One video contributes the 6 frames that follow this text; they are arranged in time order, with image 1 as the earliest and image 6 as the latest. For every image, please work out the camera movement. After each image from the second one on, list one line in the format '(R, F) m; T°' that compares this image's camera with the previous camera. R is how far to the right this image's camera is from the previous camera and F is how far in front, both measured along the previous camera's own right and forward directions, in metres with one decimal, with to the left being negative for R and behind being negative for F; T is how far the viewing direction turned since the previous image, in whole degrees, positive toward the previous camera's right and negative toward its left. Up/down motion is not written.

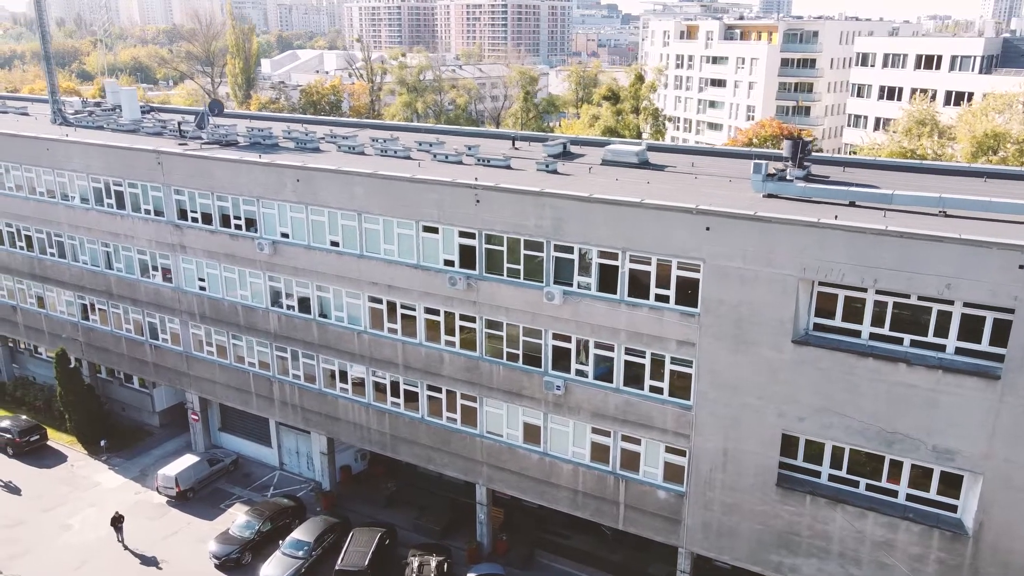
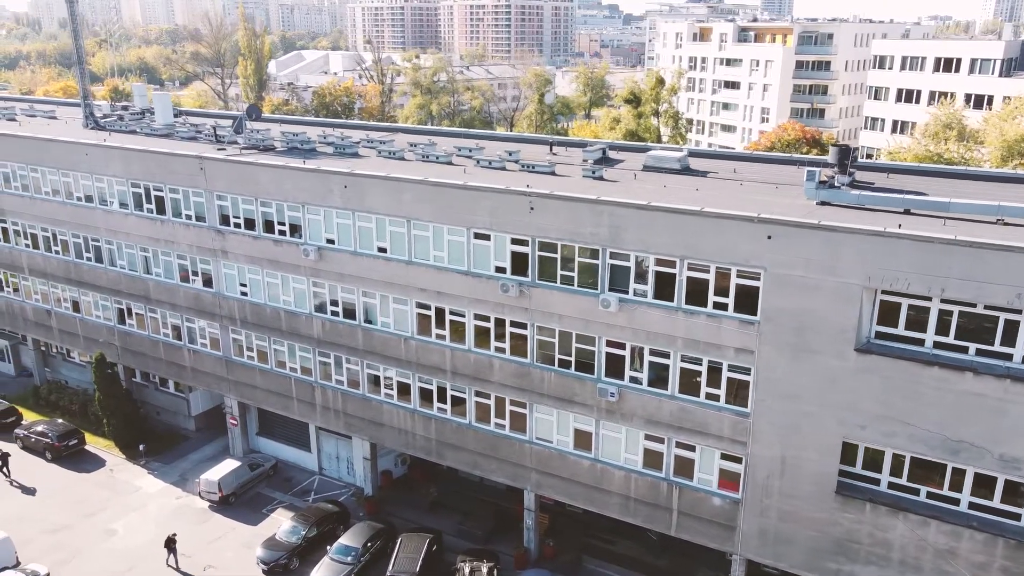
(-1.6, -0.1) m; 0°
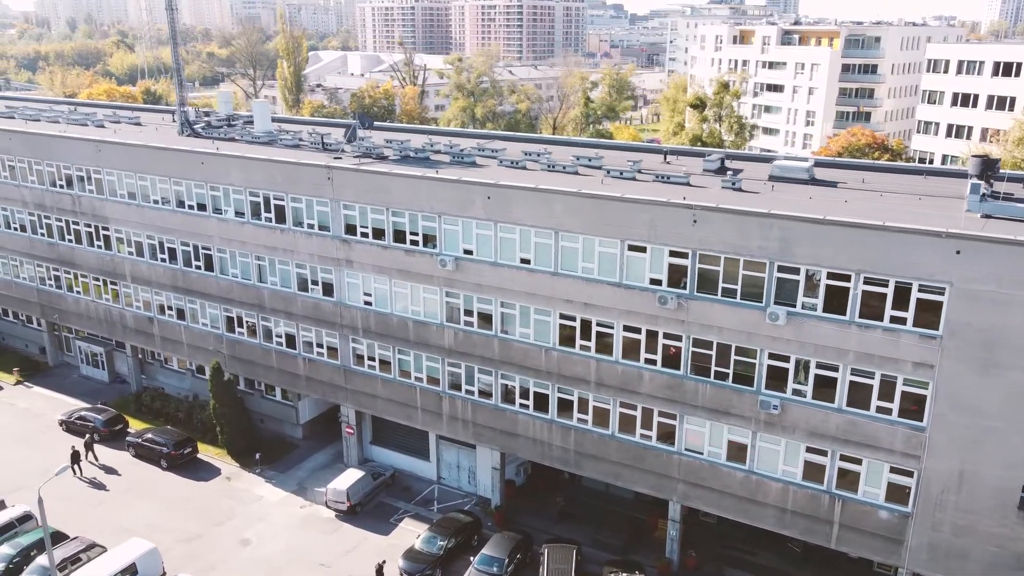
(-4.9, 0.0) m; 0°
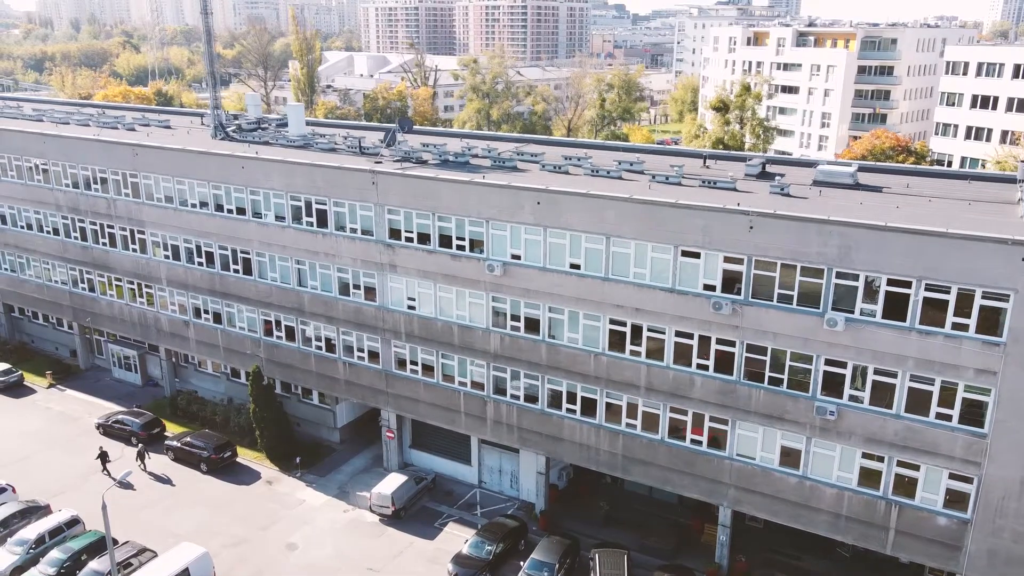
(-1.7, 0.0) m; 0°
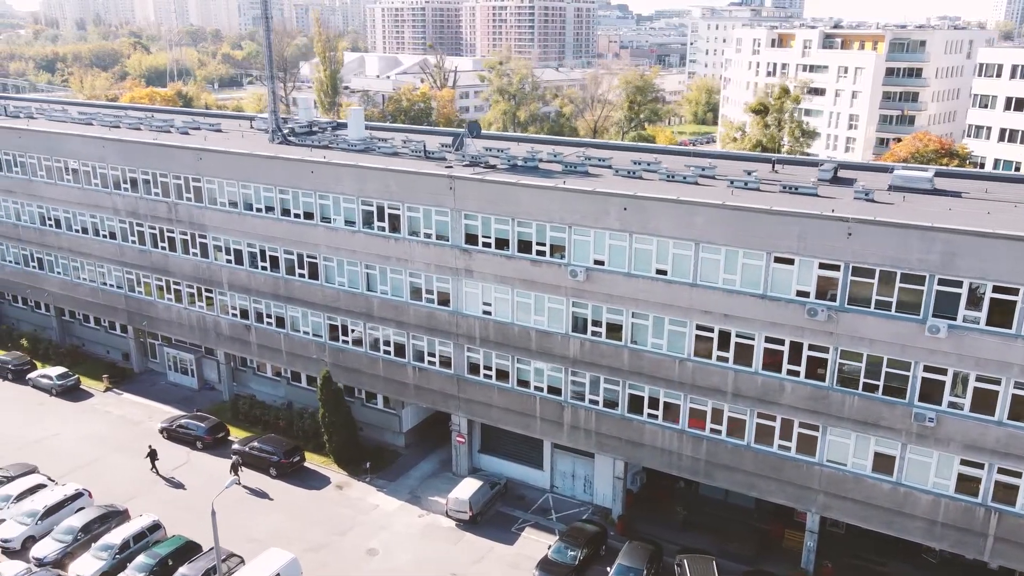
(-2.9, 0.0) m; 0°
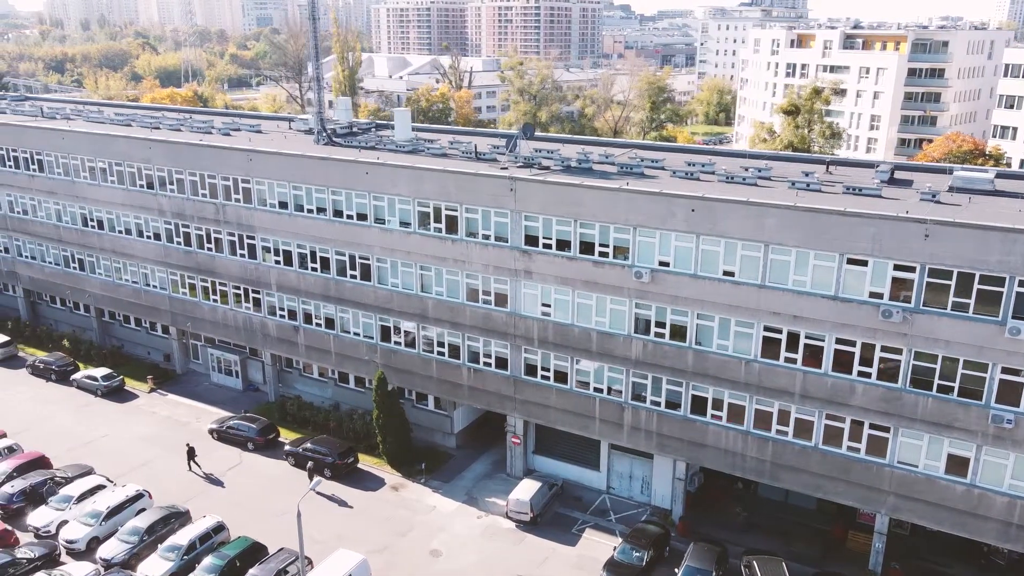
(-2.3, 0.0) m; 0°
